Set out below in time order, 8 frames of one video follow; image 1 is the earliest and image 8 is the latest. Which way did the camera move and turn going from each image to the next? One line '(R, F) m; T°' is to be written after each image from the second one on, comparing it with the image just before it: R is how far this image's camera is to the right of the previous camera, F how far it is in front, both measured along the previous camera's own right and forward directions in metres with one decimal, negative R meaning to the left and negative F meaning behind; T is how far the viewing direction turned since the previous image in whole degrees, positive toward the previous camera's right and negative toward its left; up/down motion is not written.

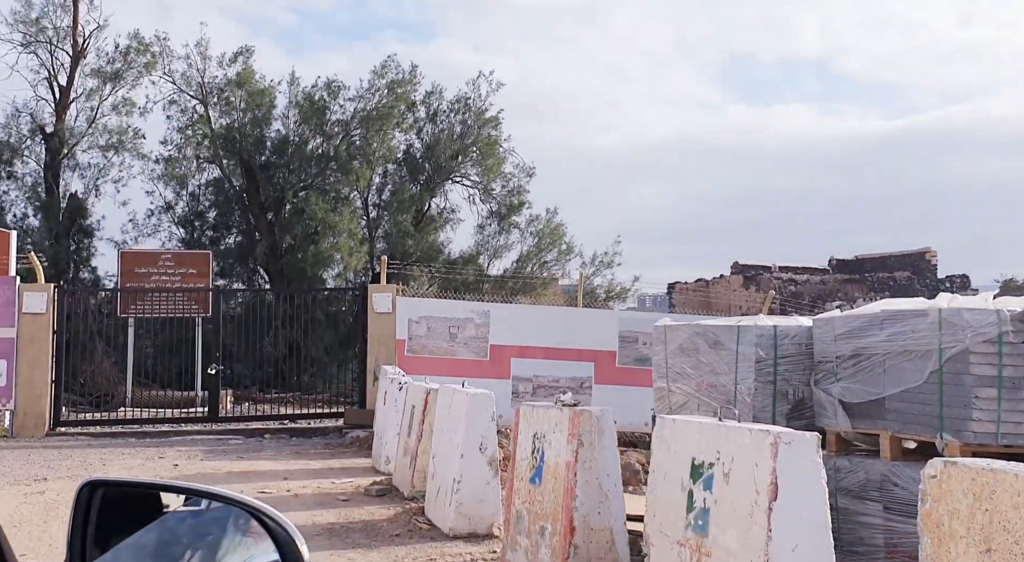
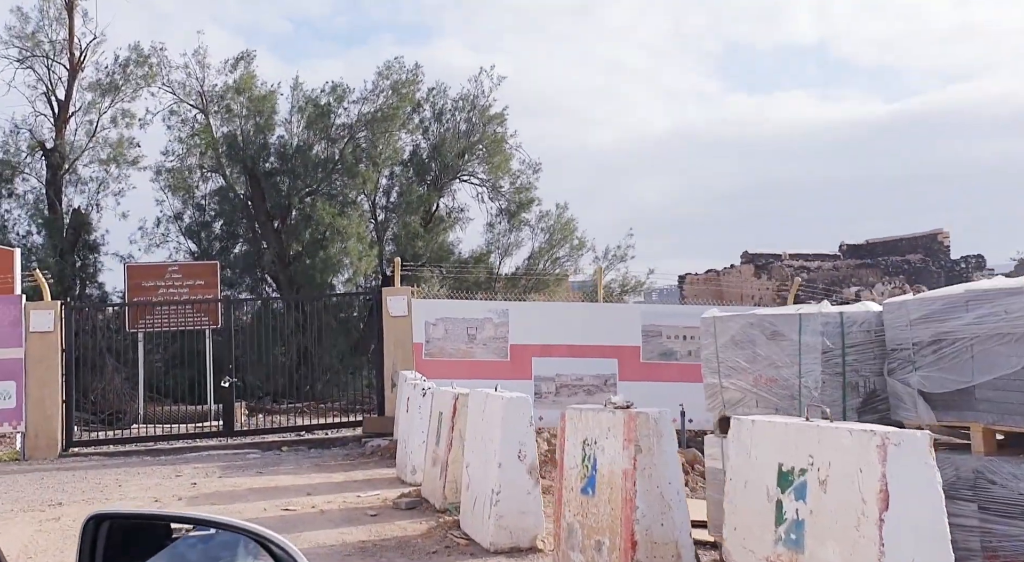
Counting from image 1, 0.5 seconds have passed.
(-0.2, +0.4) m; 0°
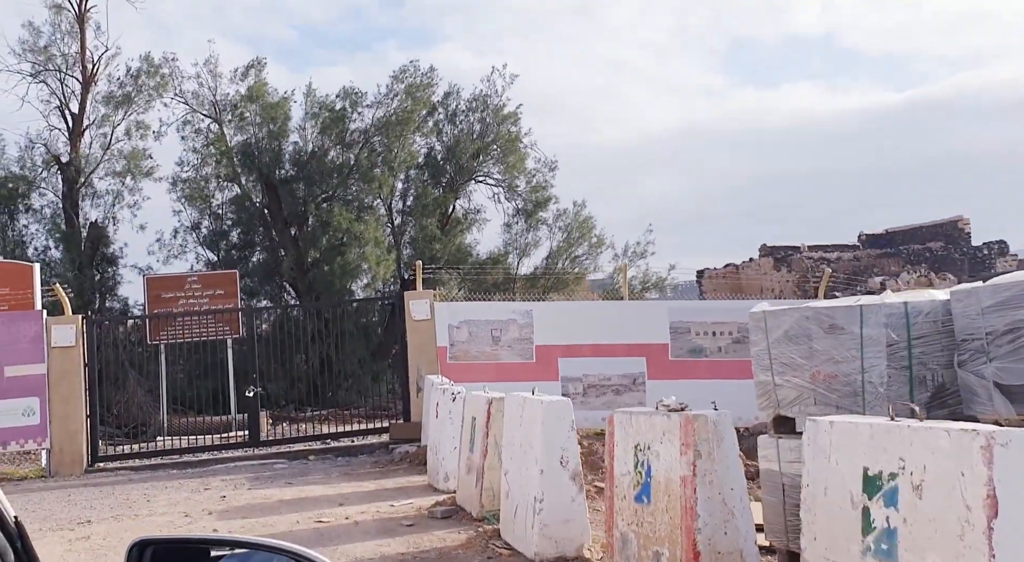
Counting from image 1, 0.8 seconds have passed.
(-0.1, +0.2) m; -1°
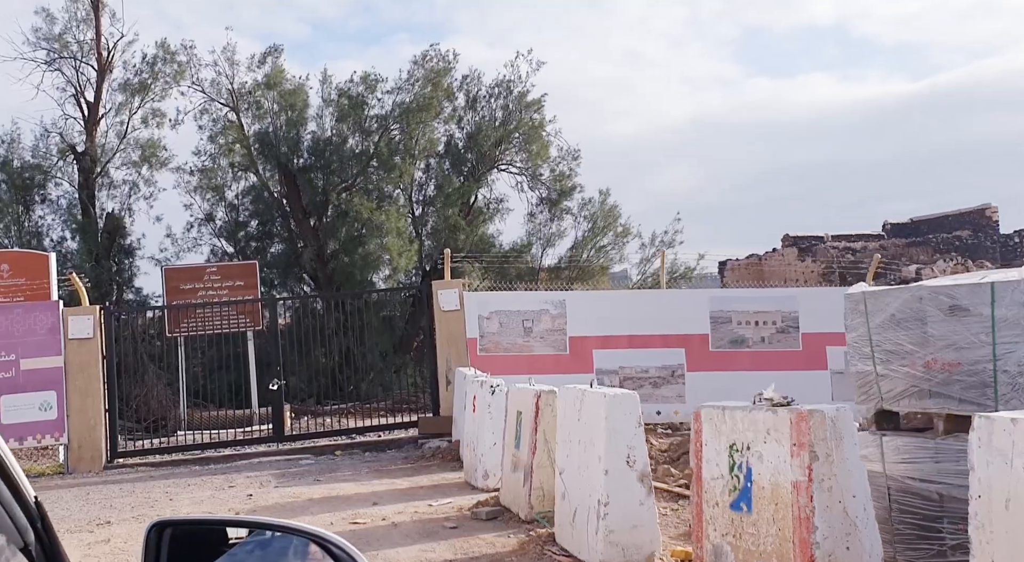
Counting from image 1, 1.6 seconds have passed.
(-0.2, +0.6) m; -1°
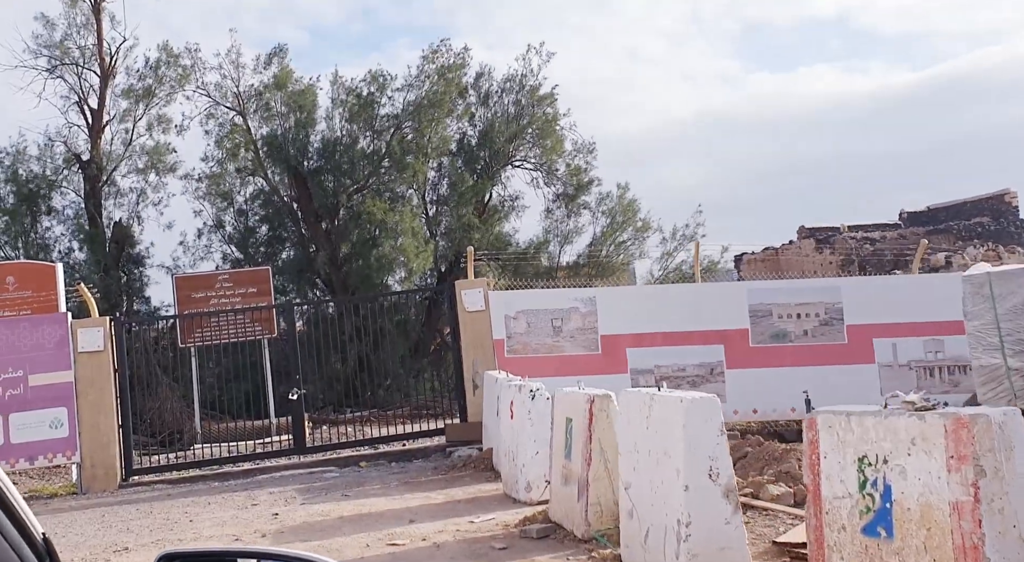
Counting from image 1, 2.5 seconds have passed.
(-0.2, +0.7) m; 0°
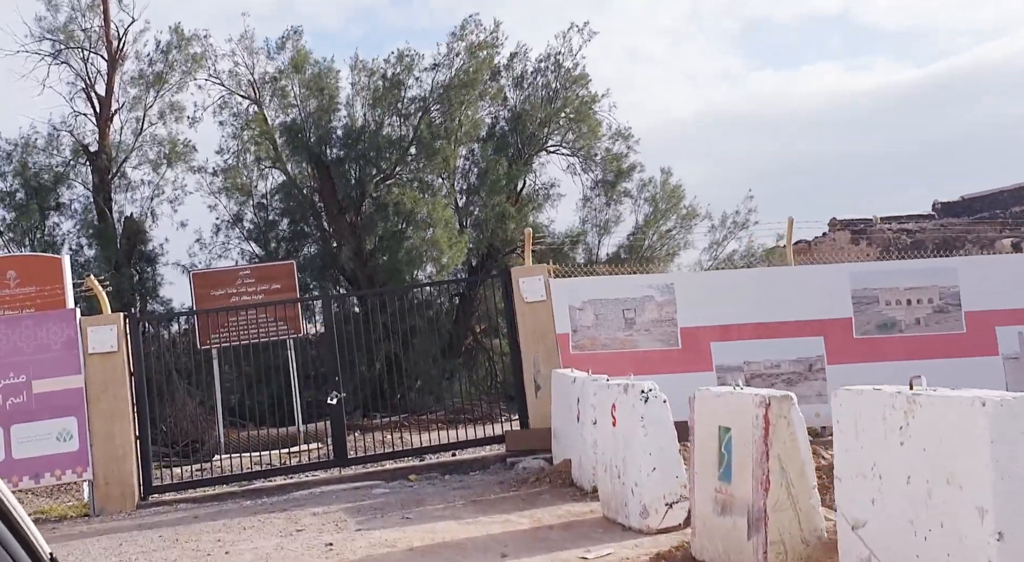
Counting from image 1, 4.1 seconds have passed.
(-0.6, +1.7) m; 0°
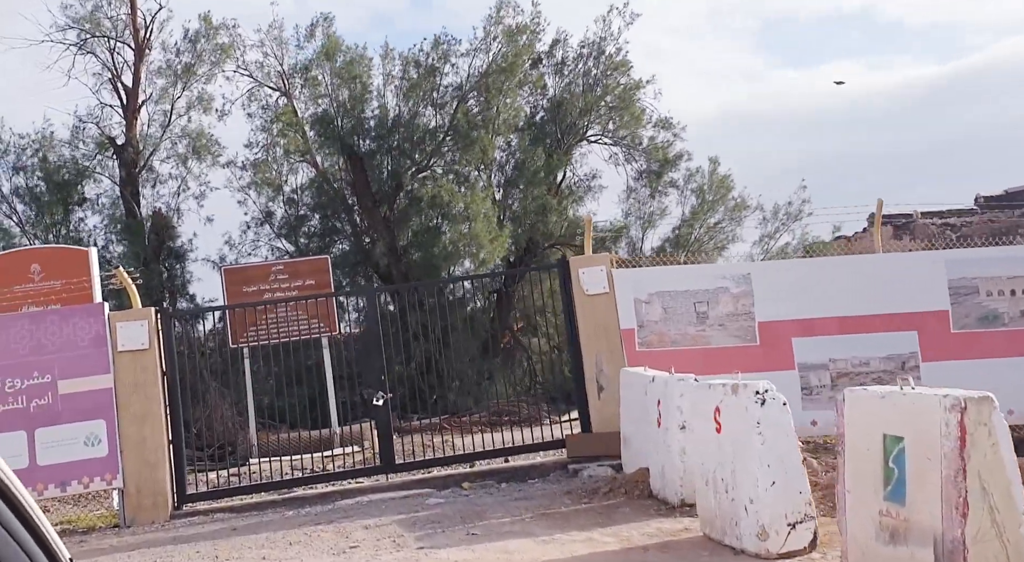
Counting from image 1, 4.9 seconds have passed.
(-0.4, +1.0) m; -1°
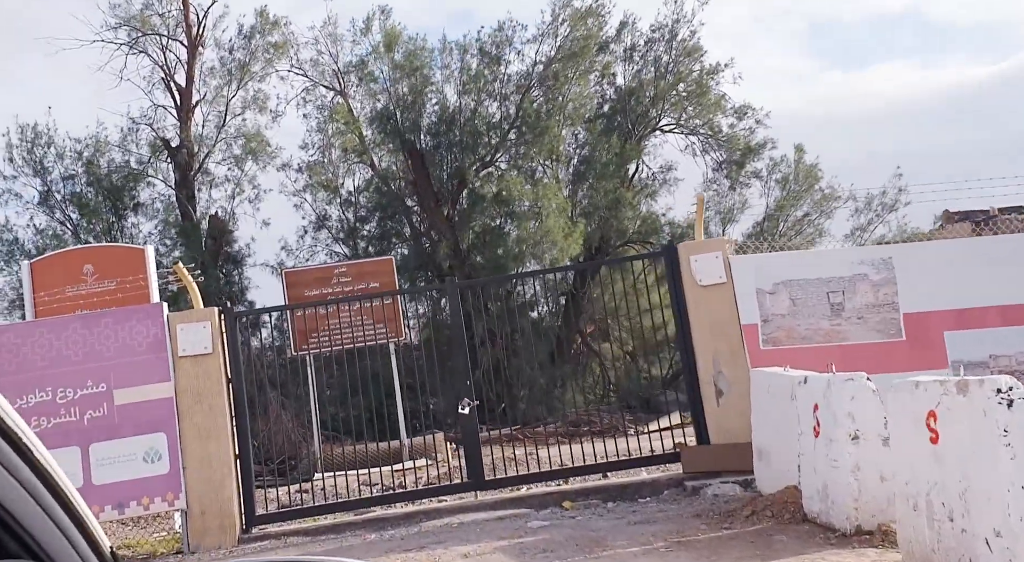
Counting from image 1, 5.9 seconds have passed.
(-0.5, +1.3) m; -2°
